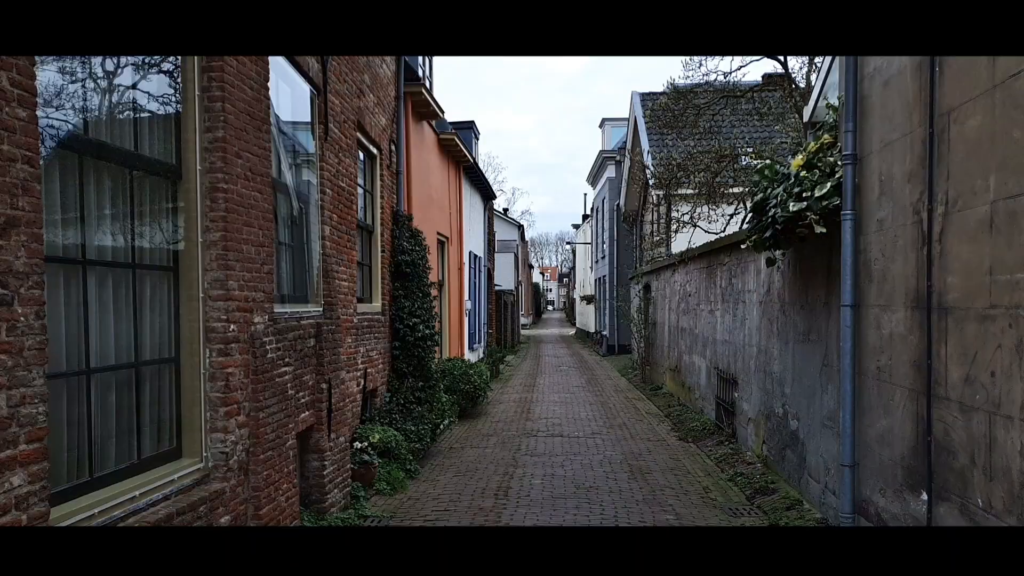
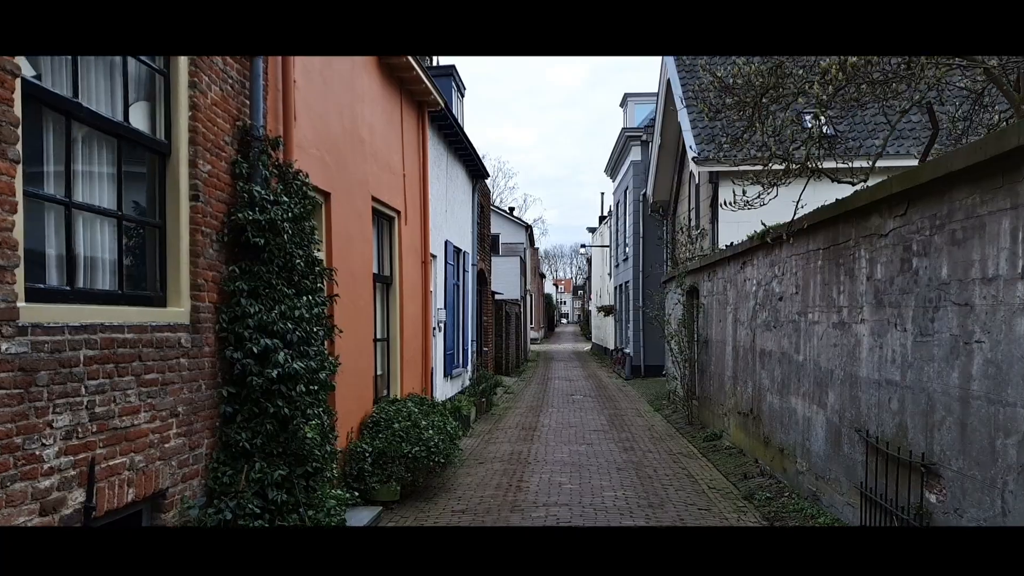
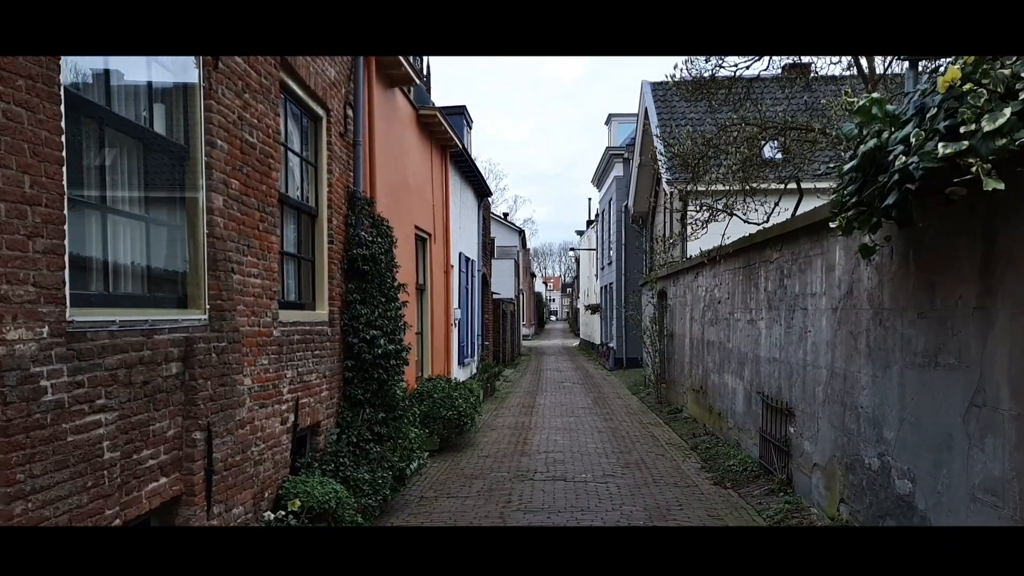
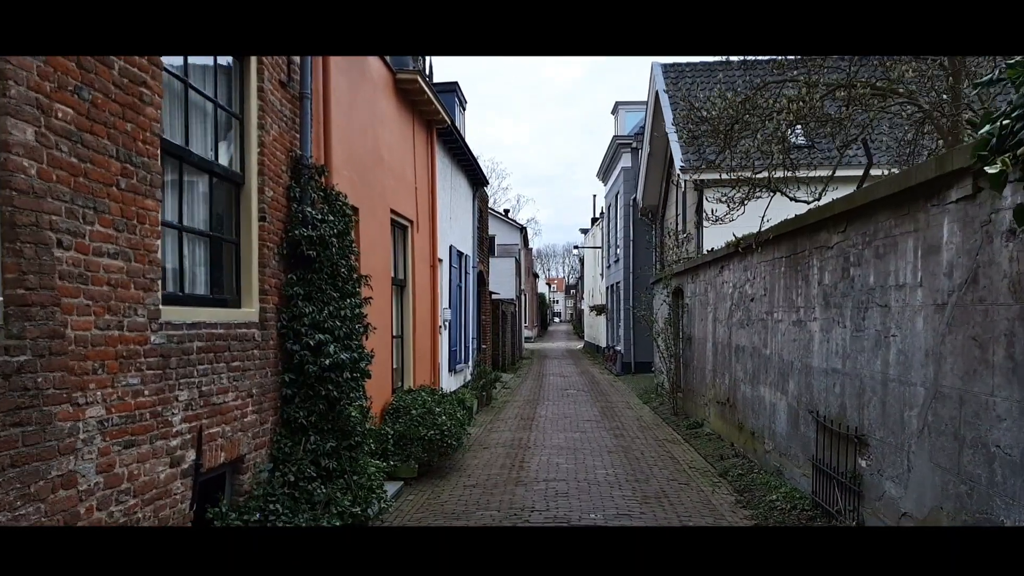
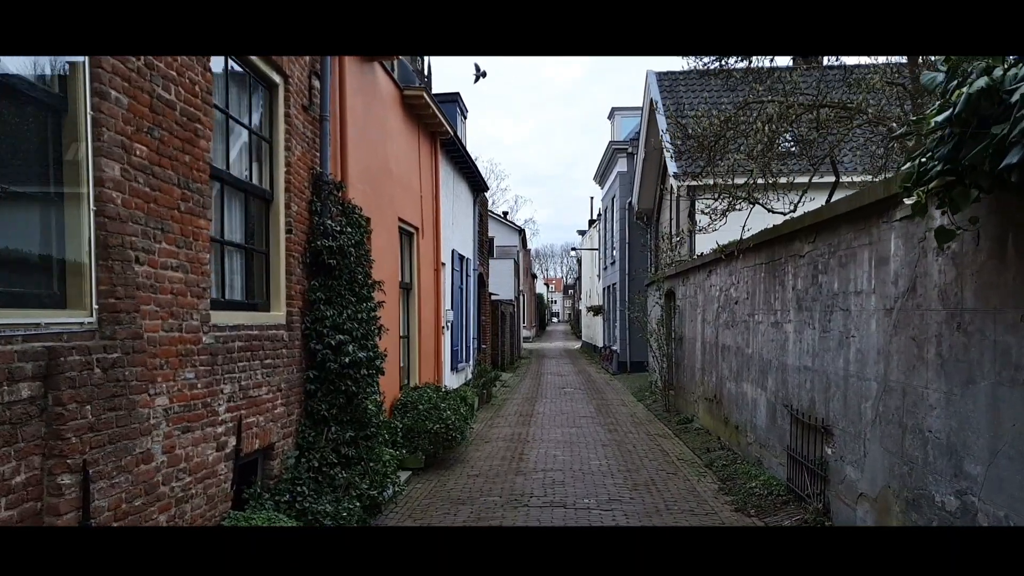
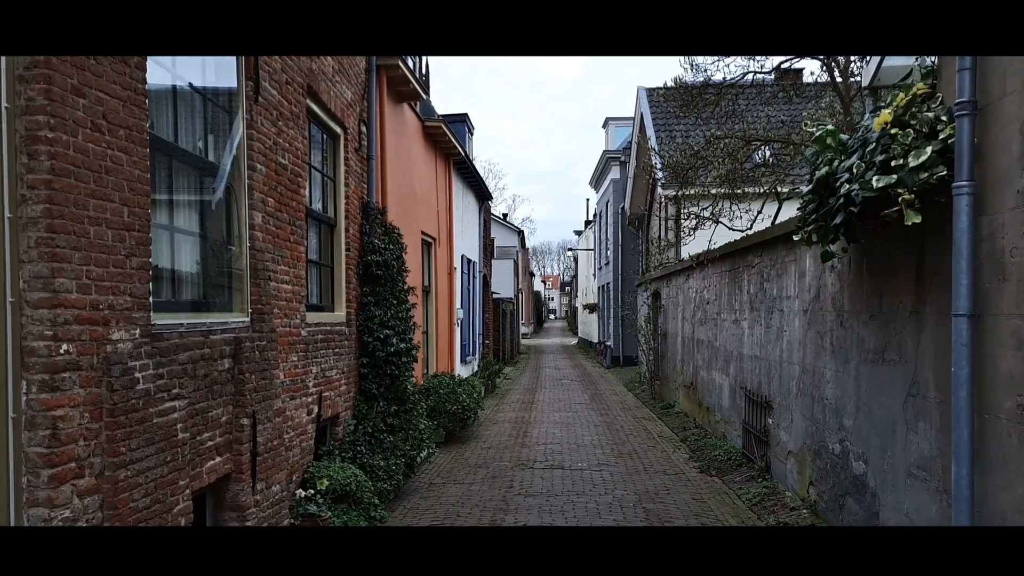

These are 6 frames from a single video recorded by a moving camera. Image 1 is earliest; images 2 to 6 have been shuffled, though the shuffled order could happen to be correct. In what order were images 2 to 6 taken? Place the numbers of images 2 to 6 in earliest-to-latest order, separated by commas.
6, 3, 5, 4, 2
